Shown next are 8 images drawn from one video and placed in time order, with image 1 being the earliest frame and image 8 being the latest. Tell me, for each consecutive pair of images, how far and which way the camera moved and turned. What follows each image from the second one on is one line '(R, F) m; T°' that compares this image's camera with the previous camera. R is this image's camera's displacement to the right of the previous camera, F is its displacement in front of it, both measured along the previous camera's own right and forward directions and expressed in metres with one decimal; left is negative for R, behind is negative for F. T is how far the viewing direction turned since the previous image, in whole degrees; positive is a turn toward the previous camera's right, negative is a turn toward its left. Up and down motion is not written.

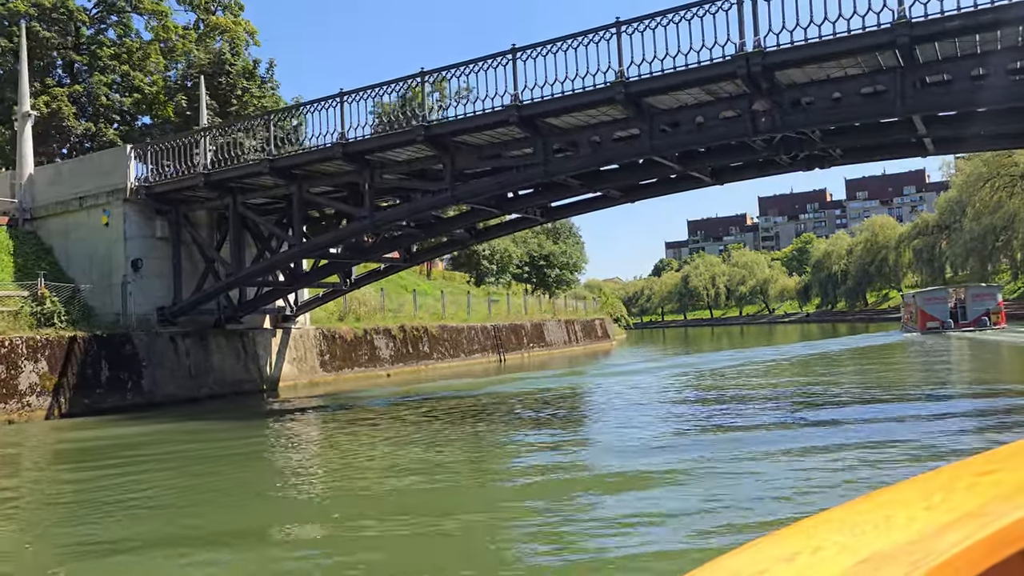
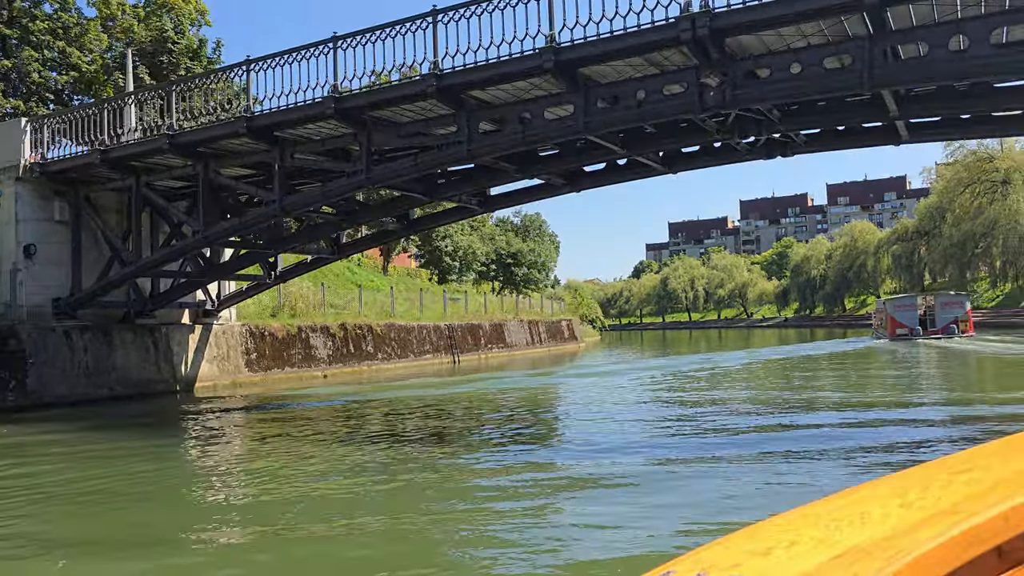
(+0.8, +1.4) m; +1°
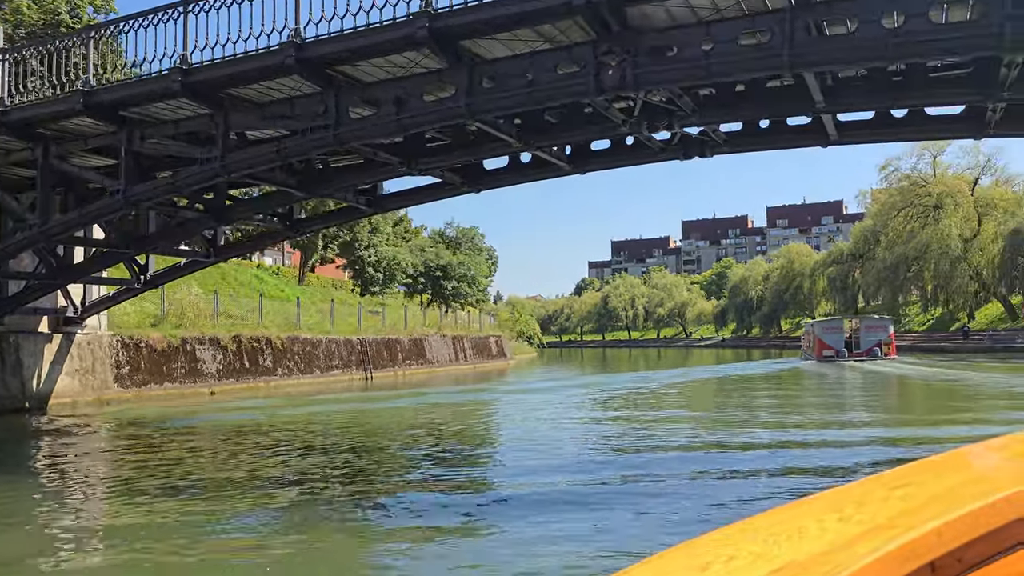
(+0.8, +1.4) m; +4°
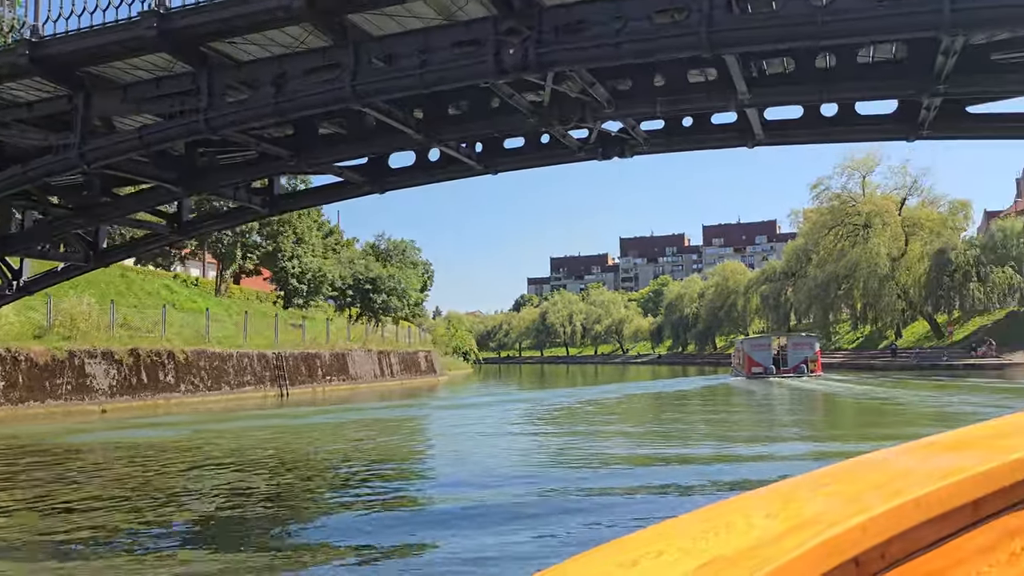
(+0.4, +0.9) m; +4°
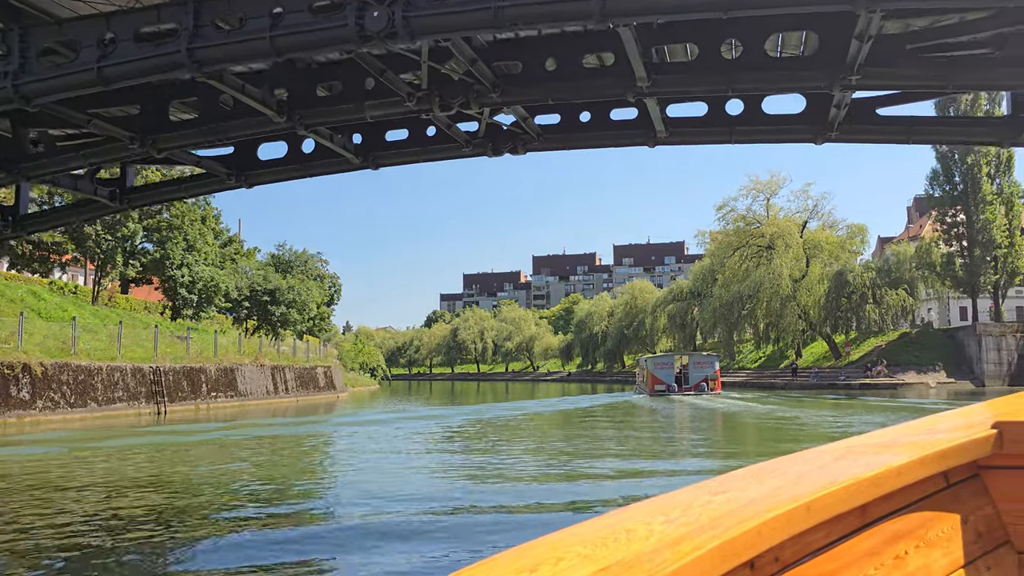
(+0.3, +0.9) m; +6°
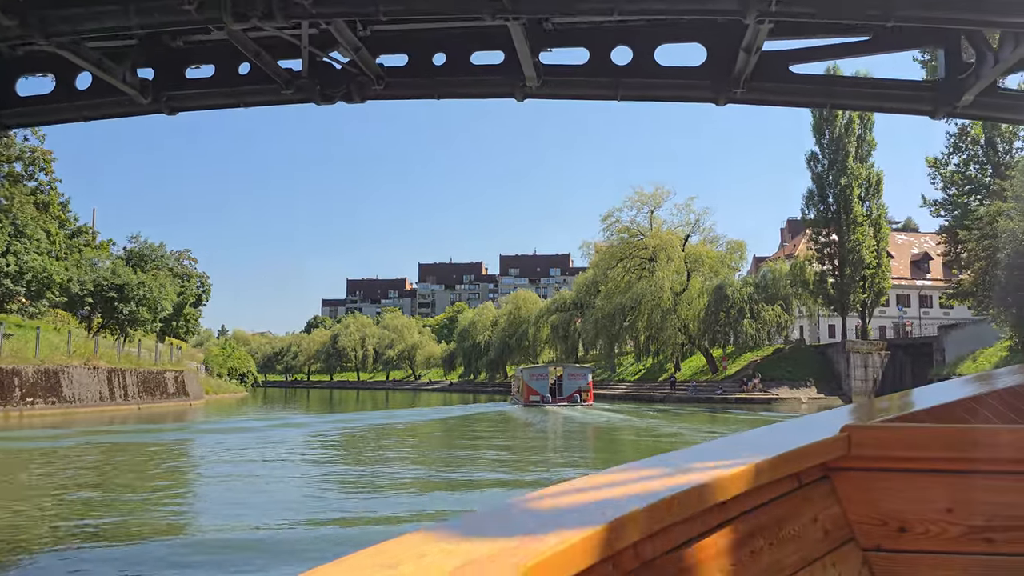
(+0.5, +1.7) m; +8°
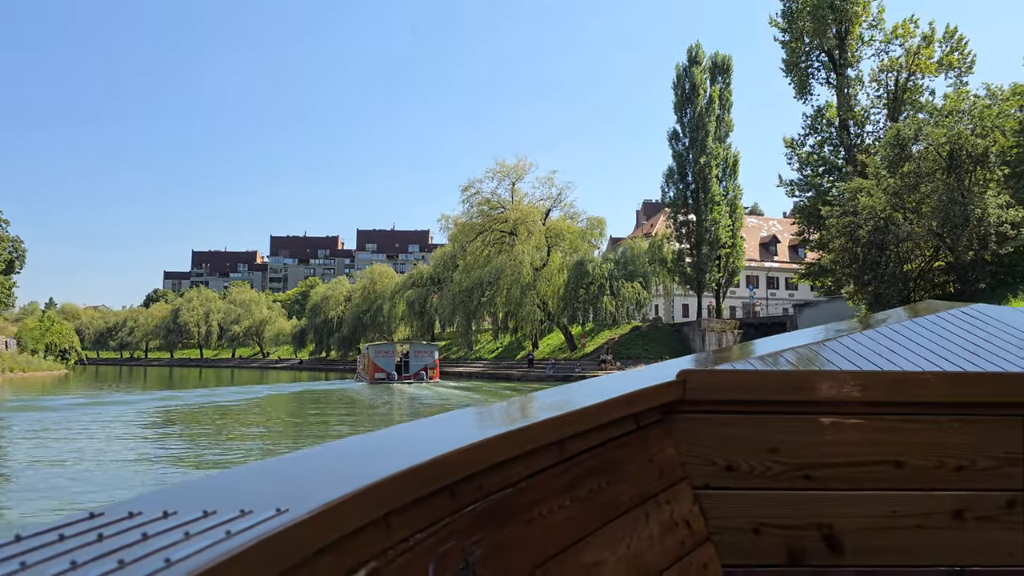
(+0.3, +2.3) m; +9°
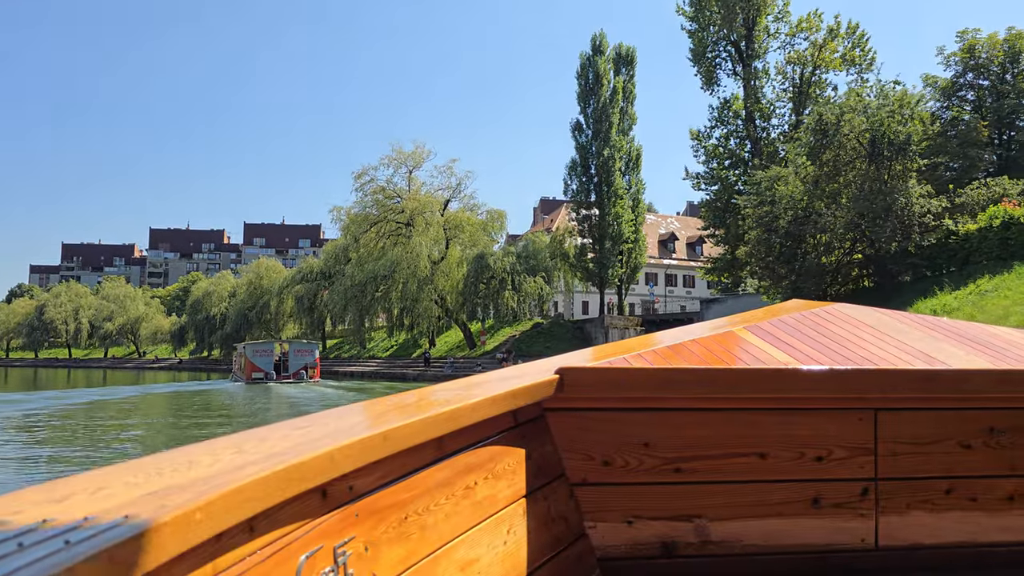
(-0.1, +2.4) m; +7°
